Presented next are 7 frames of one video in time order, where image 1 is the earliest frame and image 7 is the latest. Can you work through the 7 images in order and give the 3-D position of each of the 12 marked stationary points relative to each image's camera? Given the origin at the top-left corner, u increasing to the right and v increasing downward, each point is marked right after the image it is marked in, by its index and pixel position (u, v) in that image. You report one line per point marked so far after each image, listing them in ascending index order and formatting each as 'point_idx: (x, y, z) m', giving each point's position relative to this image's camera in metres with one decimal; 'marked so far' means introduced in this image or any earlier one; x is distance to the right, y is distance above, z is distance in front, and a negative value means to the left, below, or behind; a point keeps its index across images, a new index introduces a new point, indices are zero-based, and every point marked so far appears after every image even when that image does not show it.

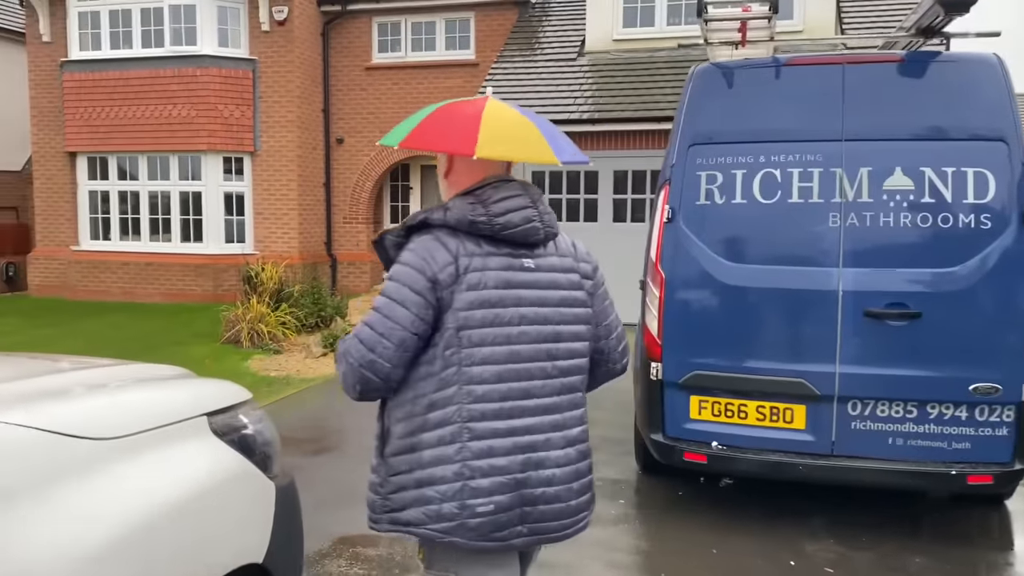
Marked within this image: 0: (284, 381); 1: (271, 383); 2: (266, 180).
0: (-2.3, -0.9, +8.3) m
1: (-2.4, -0.9, +8.2) m
2: (-4.2, +1.8, +14.6) m
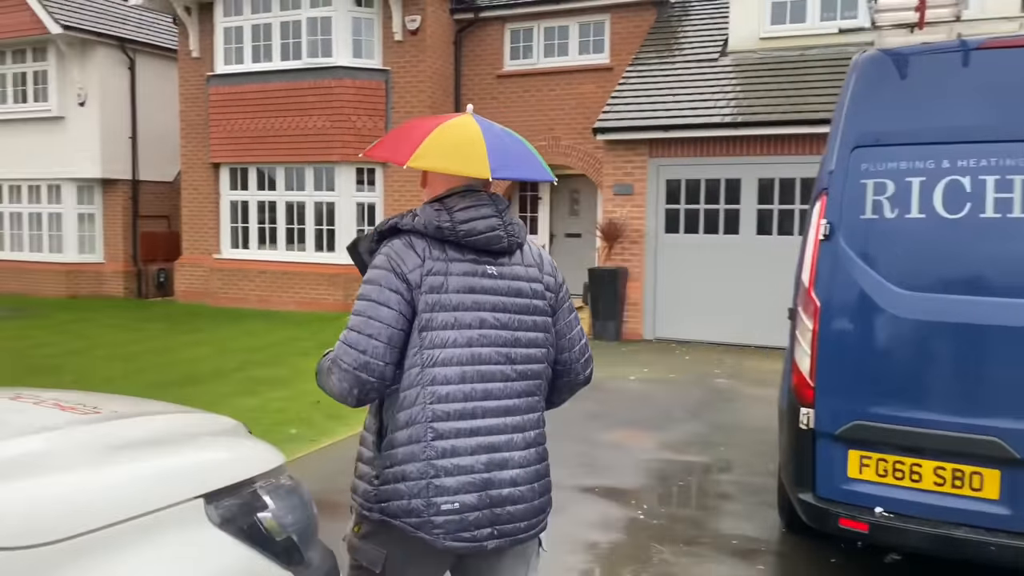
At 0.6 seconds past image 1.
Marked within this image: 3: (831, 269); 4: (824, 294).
0: (-1.1, -1.0, +8.0) m
1: (-1.2, -1.0, +7.9) m
2: (-2.0, +1.7, +14.5) m
3: (+1.5, +0.1, +4.1) m
4: (+1.5, 0.0, +4.1) m
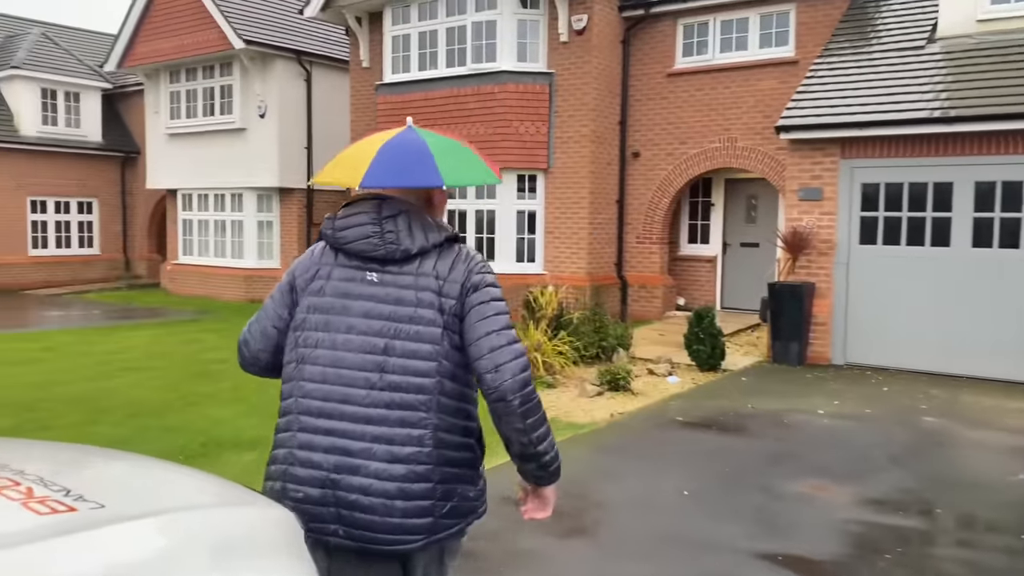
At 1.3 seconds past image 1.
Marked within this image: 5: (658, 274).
0: (+0.3, -1.1, +7.3) m
1: (+0.2, -1.1, +7.2) m
2: (+0.8, +1.5, +13.8) m
3: (+2.1, 0.0, +2.9) m
4: (+2.1, -0.2, +2.9) m
5: (+2.4, +0.2, +14.0) m
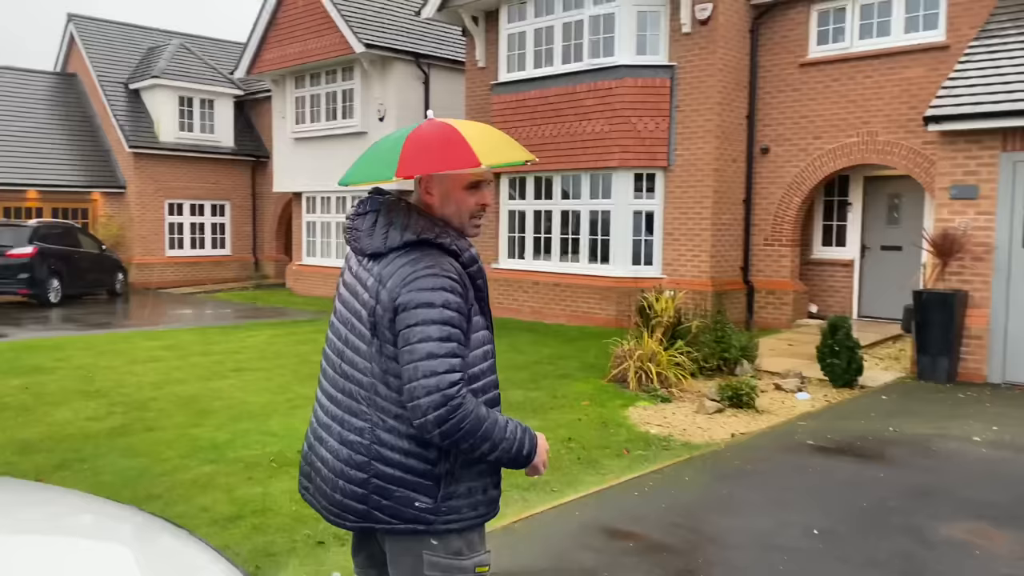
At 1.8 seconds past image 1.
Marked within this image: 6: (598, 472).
0: (+1.2, -1.2, +6.7) m
1: (+1.0, -1.2, +6.6) m
2: (+2.6, +1.4, +13.1) m
3: (+2.4, -0.1, +2.1) m
4: (+2.3, -0.2, +2.1) m
5: (+4.2, +0.1, +13.0) m
6: (+0.6, -1.3, +5.9) m
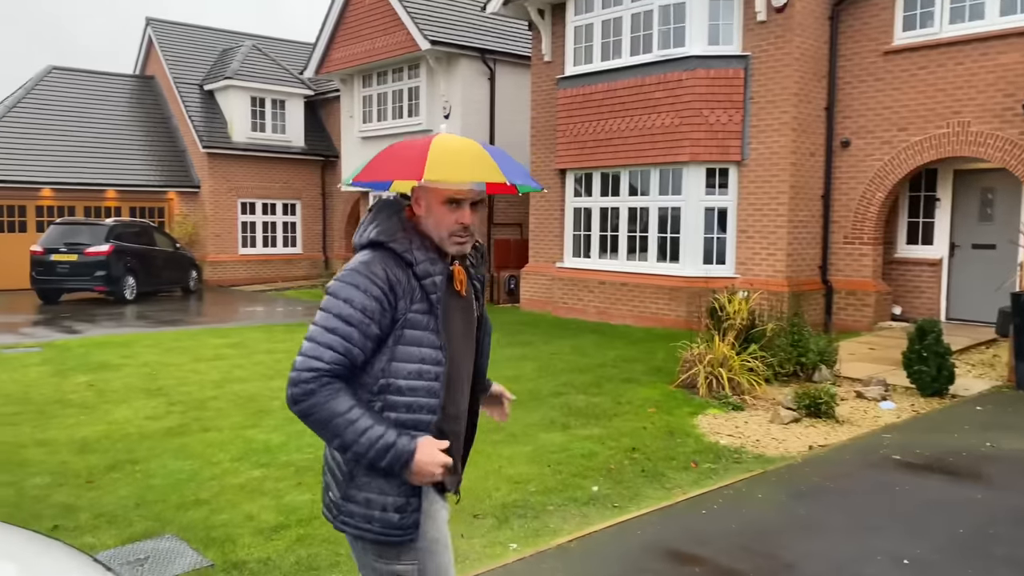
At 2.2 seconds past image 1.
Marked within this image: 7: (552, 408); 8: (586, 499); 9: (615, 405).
0: (+1.6, -1.2, +6.2) m
1: (+1.4, -1.2, +6.2) m
2: (+3.6, +1.4, +12.5) m
3: (+2.5, -0.1, +1.6) m
4: (+2.4, -0.2, +1.6) m
5: (+5.2, +0.1, +12.3) m
6: (+1.0, -1.3, +5.5) m
7: (+0.4, -1.1, +7.5) m
8: (+0.5, -1.3, +5.2) m
9: (+0.9, -1.0, +7.6) m
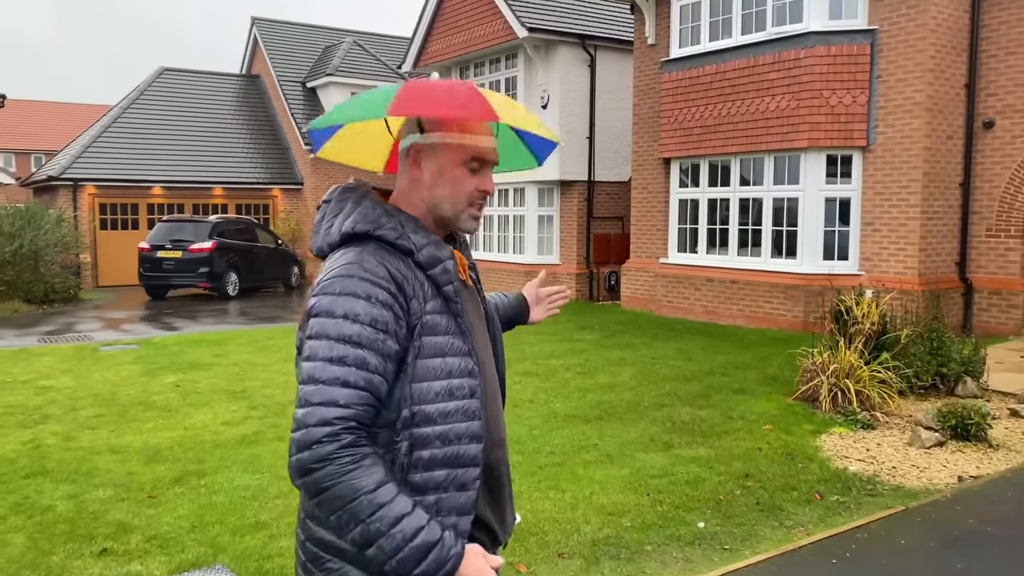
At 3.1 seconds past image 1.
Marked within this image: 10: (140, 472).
0: (+2.2, -1.2, +5.3) m
1: (+2.0, -1.2, +5.3) m
2: (+4.9, +1.4, +11.3) m
3: (+2.5, -0.2, +0.6) m
4: (+2.5, -0.3, +0.7) m
5: (+6.5, +0.1, +11.0) m
6: (+1.5, -1.3, +4.7) m
7: (+1.1, -1.1, +6.8) m
8: (+0.9, -1.3, +4.5) m
9: (+1.7, -1.1, +6.8) m
10: (-2.5, -1.2, +5.7) m
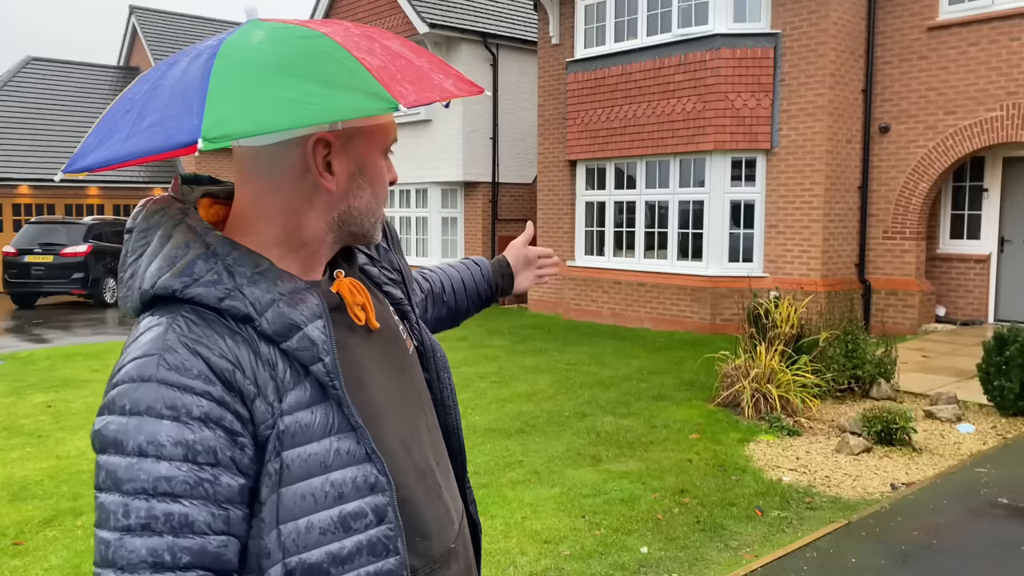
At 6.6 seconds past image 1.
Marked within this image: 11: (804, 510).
0: (+1.7, -1.2, +5.2) m
1: (+1.6, -1.2, +5.1) m
2: (+3.7, +1.4, +11.5) m
3: (+2.6, -0.2, +0.5) m
4: (+2.6, -0.3, +0.6) m
5: (+5.3, +0.1, +11.3) m
6: (+1.1, -1.3, +4.4) m
7: (+0.5, -1.1, +6.5) m
8: (+0.6, -1.3, +4.1) m
9: (+1.1, -1.1, +6.5) m
10: (-3.0, -1.3, +5.0) m
11: (+1.7, -1.3, +4.9) m
